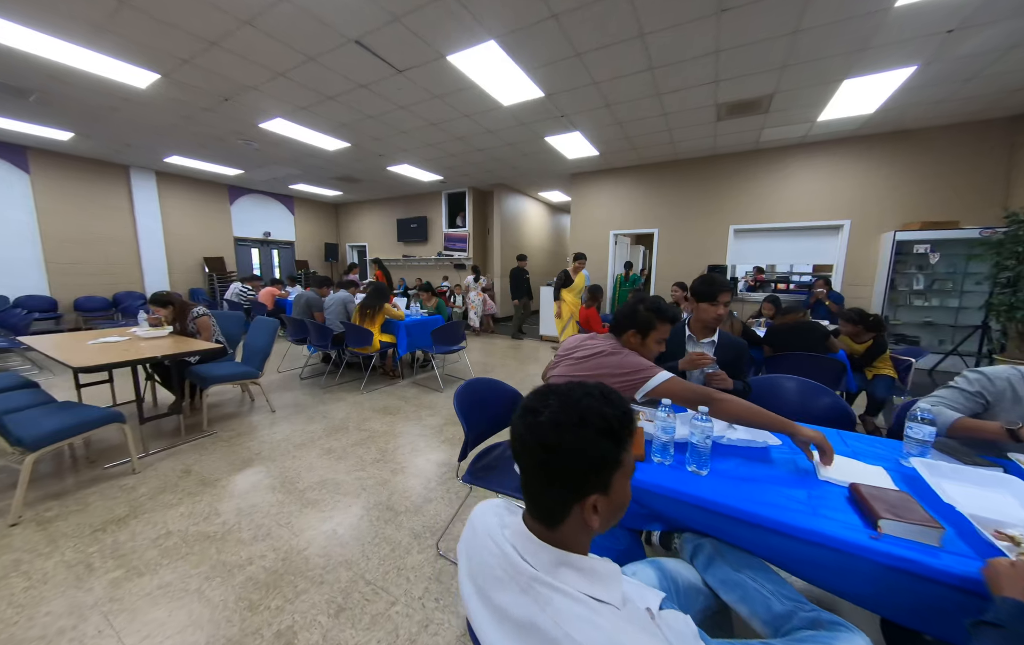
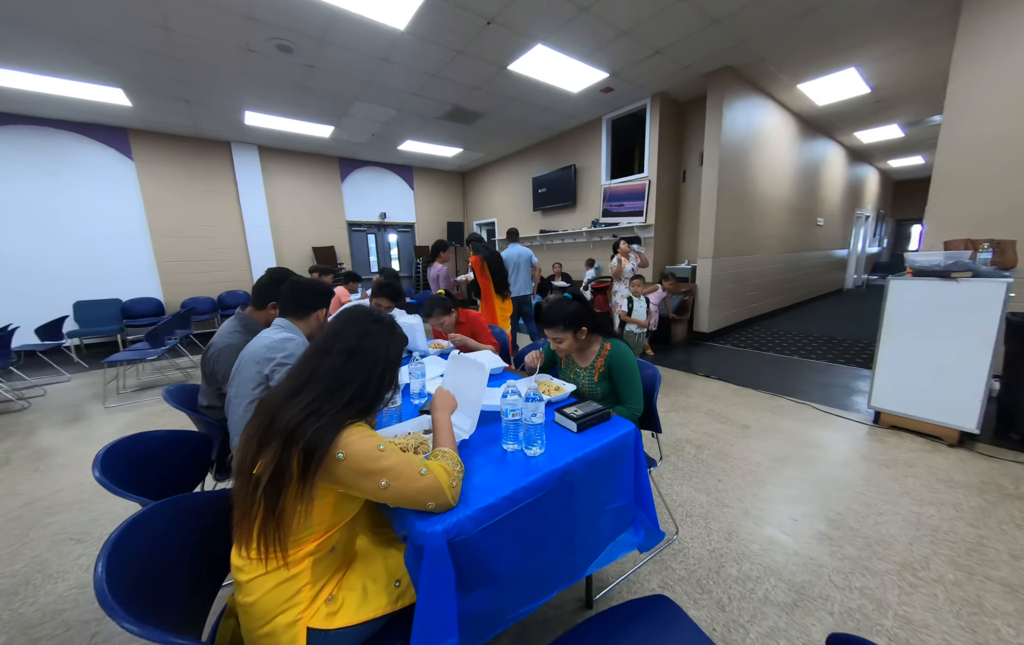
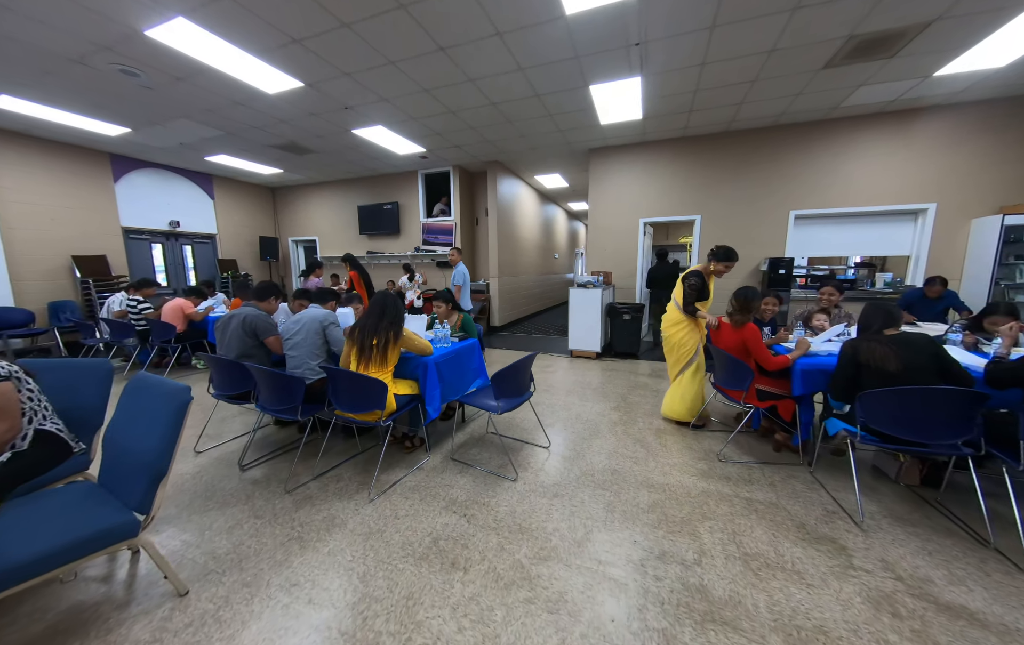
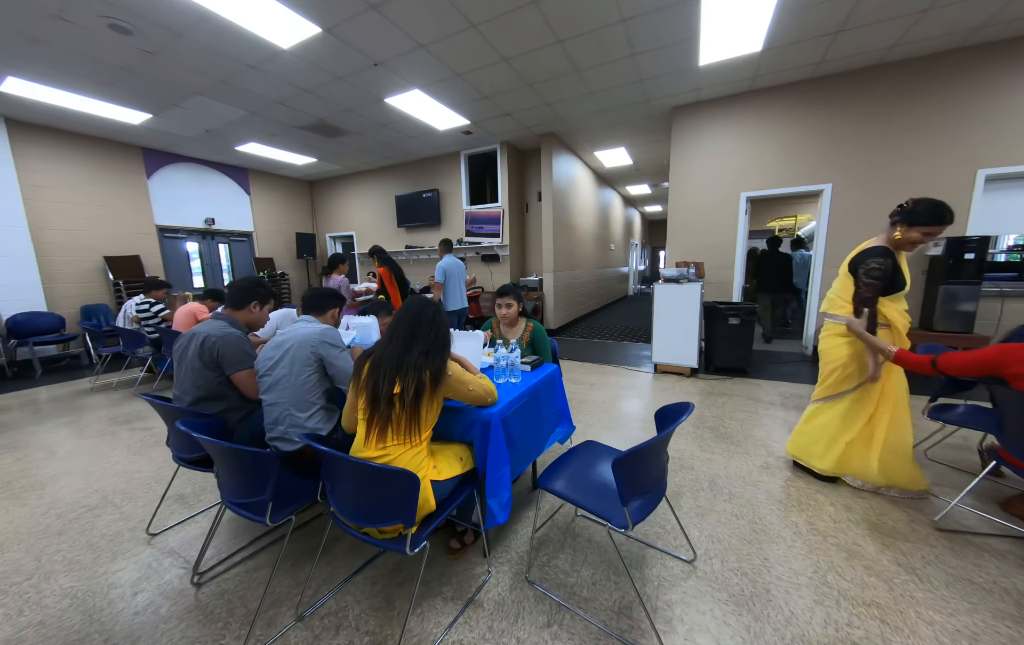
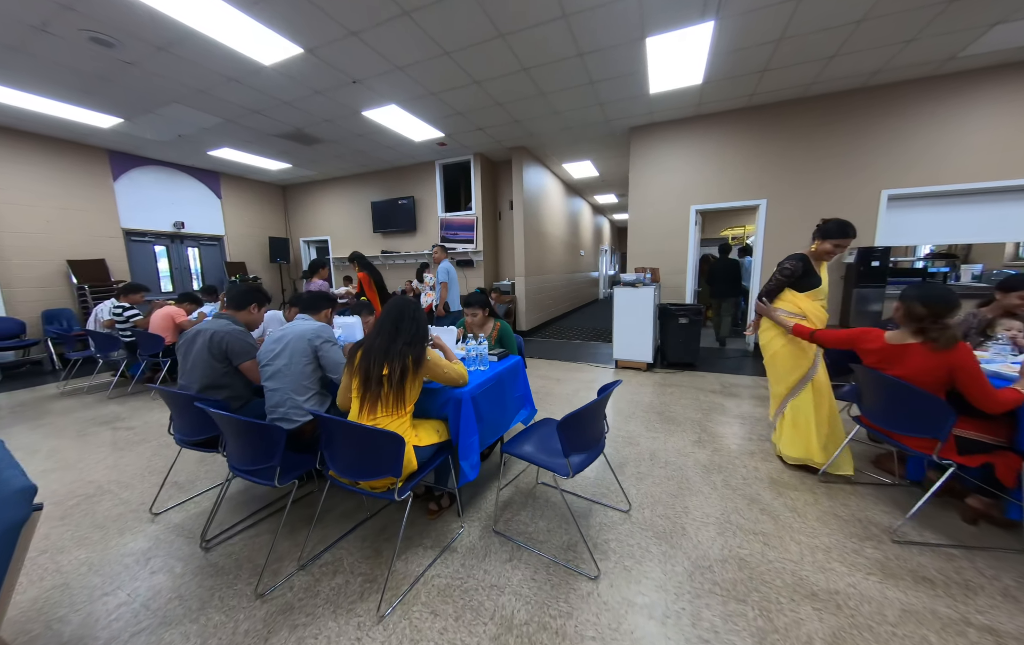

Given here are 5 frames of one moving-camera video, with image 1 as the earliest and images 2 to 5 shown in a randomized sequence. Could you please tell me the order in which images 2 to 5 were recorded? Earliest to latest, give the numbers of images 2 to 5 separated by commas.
3, 5, 4, 2
